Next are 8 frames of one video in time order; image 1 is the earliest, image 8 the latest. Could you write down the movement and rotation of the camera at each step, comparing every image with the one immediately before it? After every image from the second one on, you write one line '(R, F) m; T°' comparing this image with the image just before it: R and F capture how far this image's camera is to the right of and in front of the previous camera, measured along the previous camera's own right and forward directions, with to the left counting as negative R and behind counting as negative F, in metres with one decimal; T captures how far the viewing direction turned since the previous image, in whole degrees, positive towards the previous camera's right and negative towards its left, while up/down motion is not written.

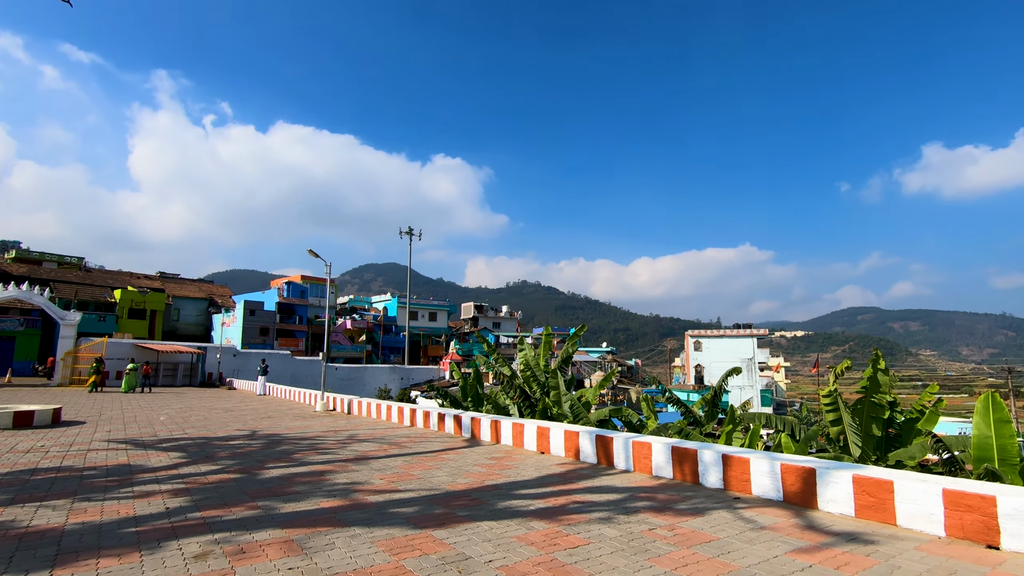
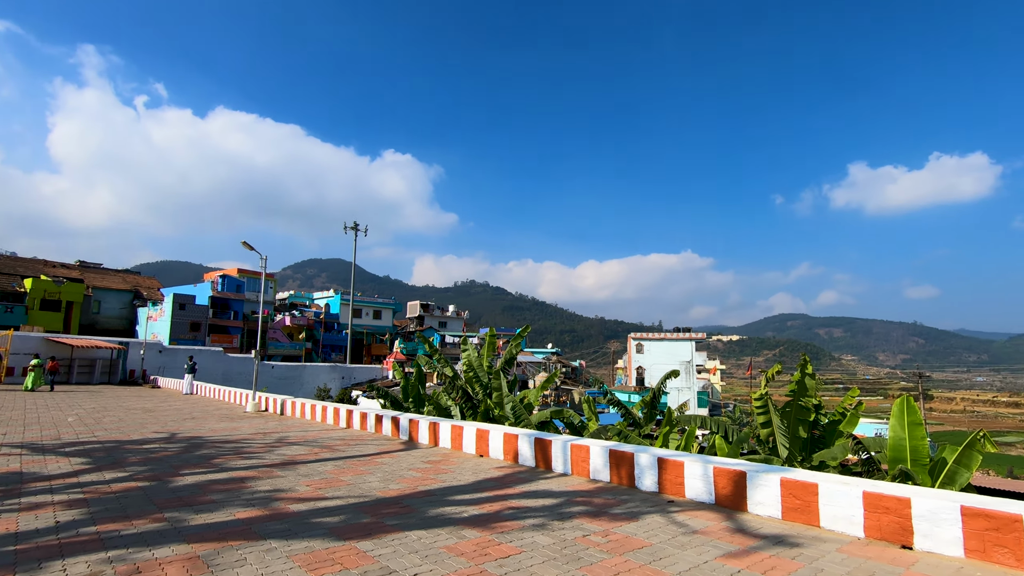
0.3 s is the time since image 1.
(+0.1, +0.1) m; +6°
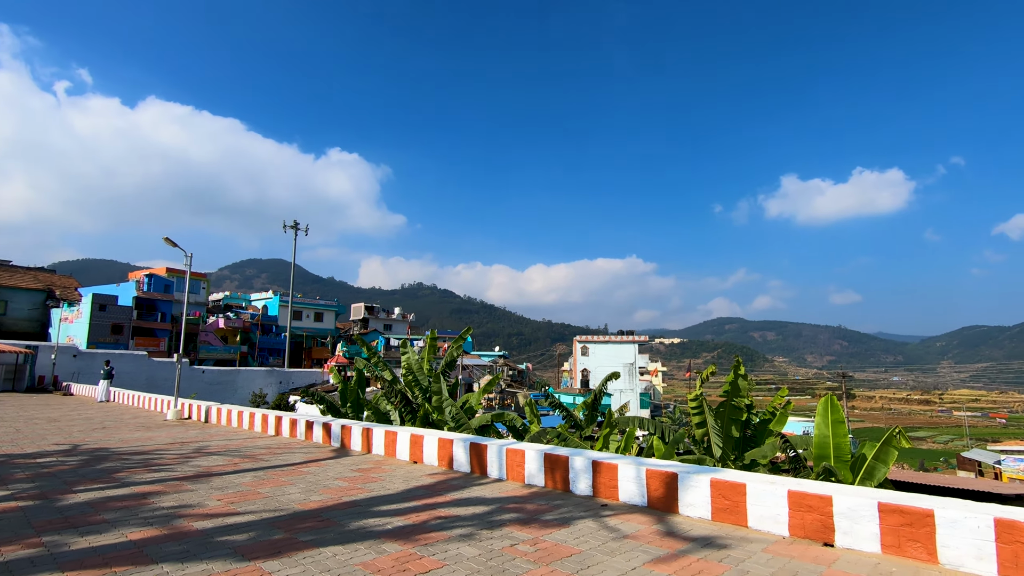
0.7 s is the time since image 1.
(+0.1, +0.1) m; +5°
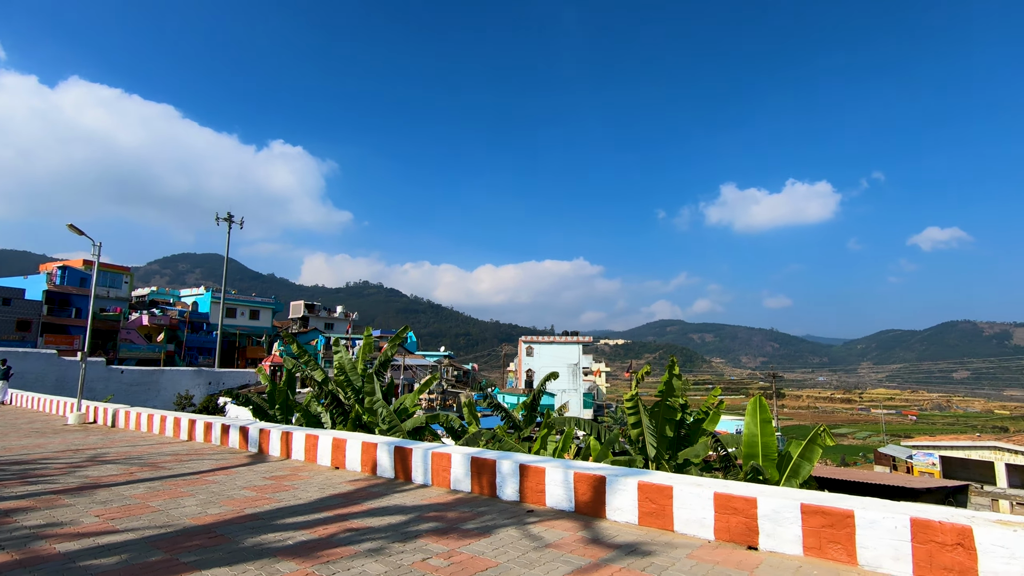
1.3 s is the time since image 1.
(+0.2, +0.2) m; +6°
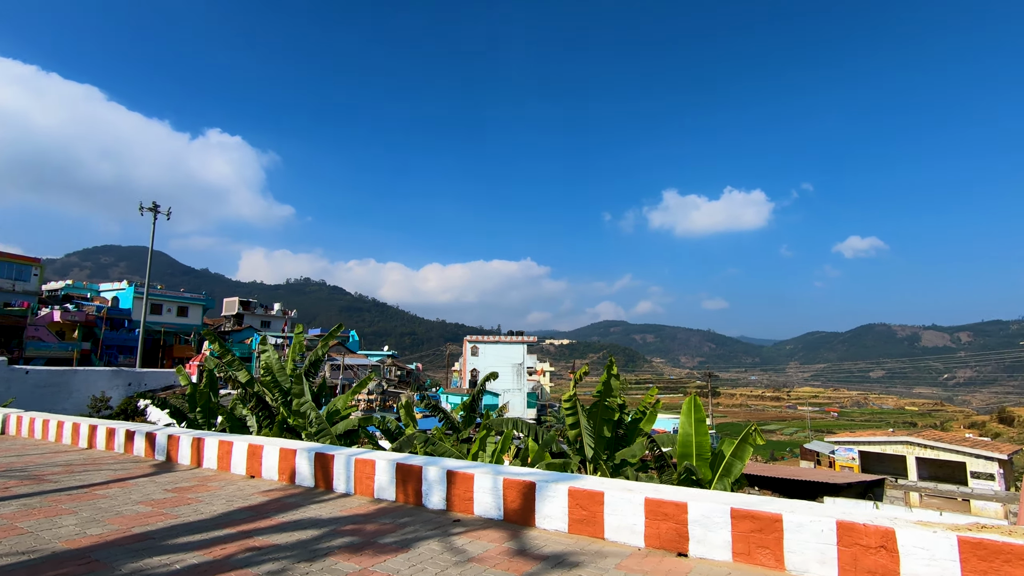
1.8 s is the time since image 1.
(+0.1, +0.2) m; +6°
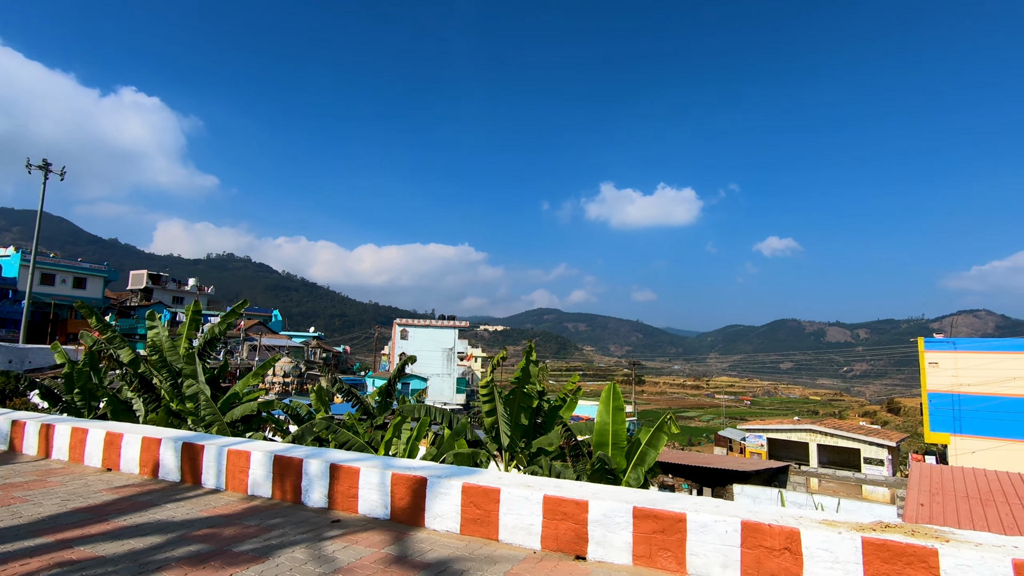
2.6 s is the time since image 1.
(+0.2, +0.4) m; +7°
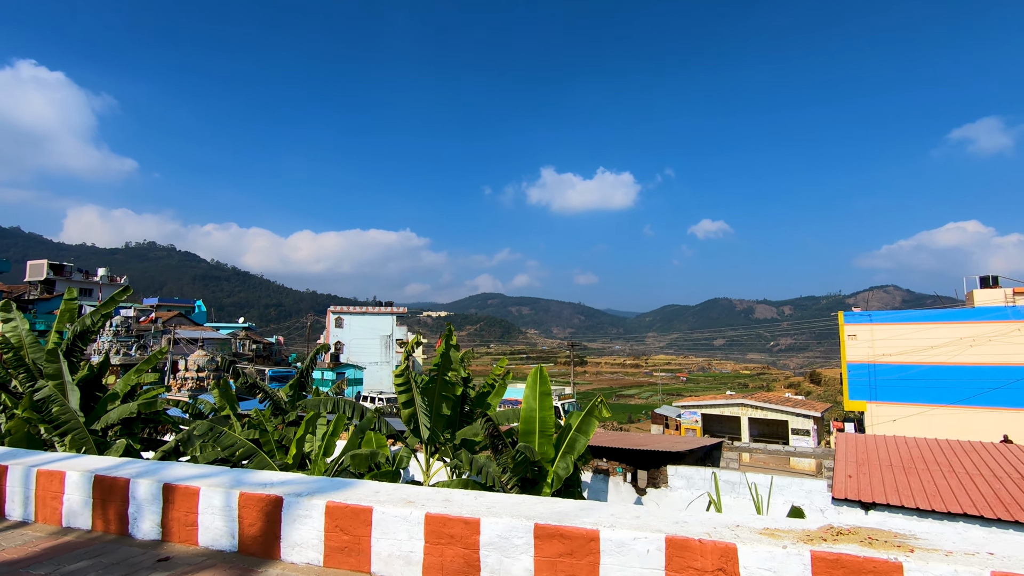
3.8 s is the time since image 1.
(+0.3, +0.6) m; +6°
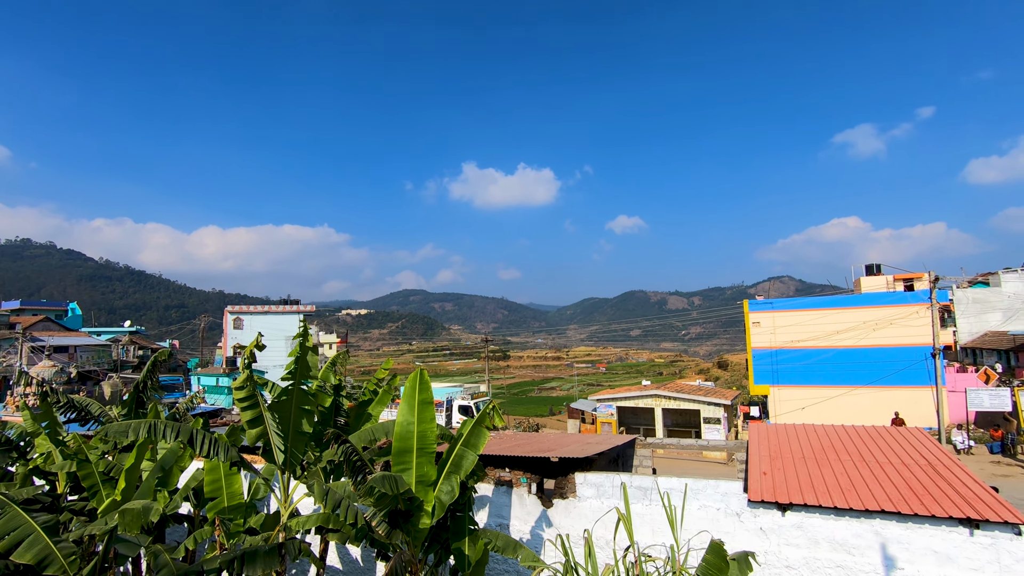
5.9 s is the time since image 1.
(+0.5, +1.0) m; +8°
